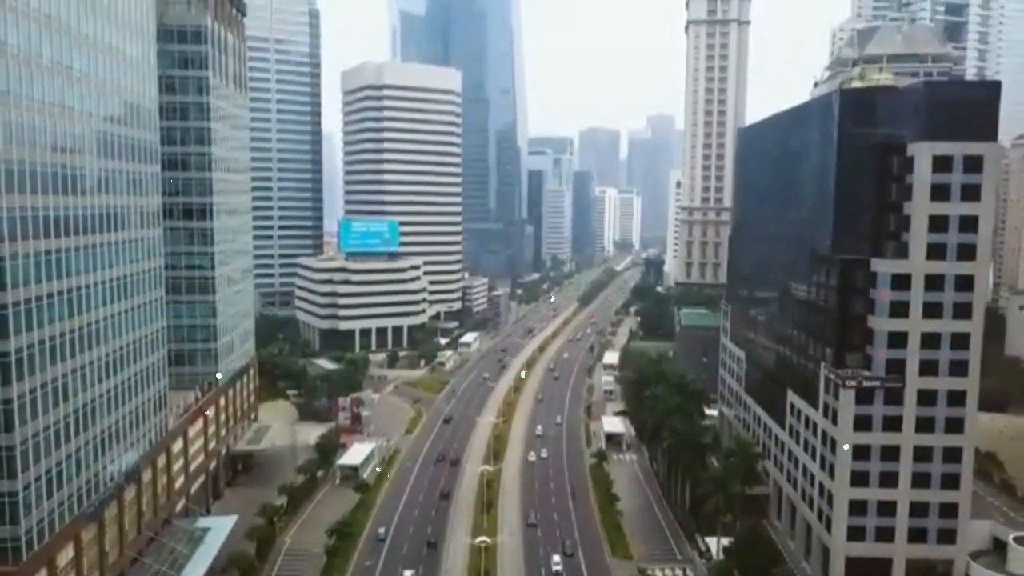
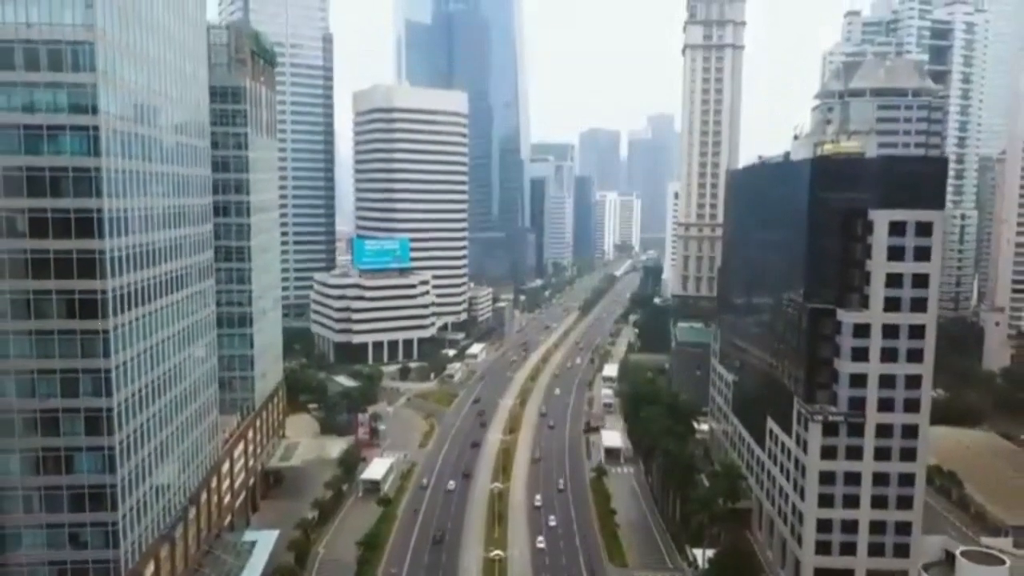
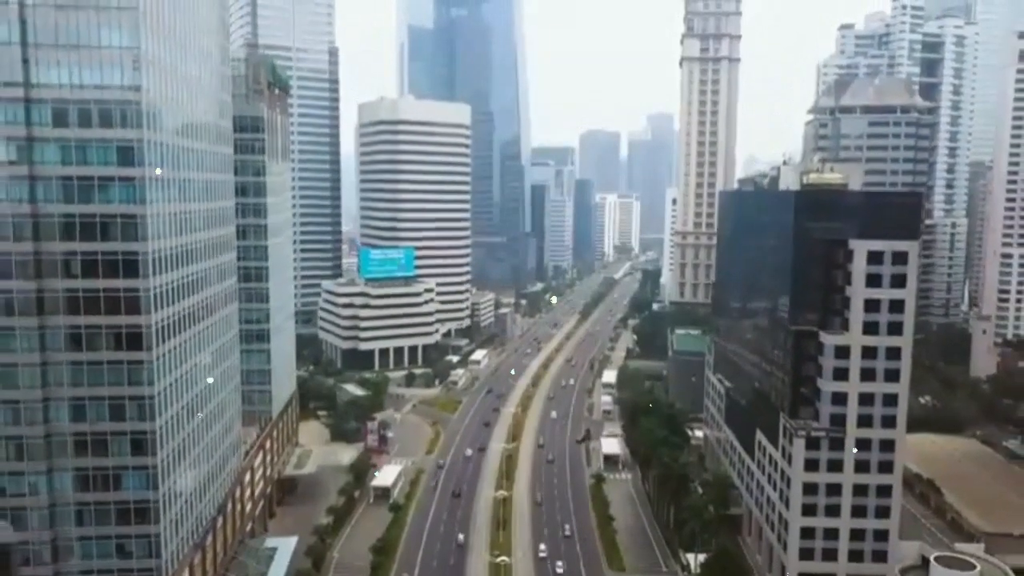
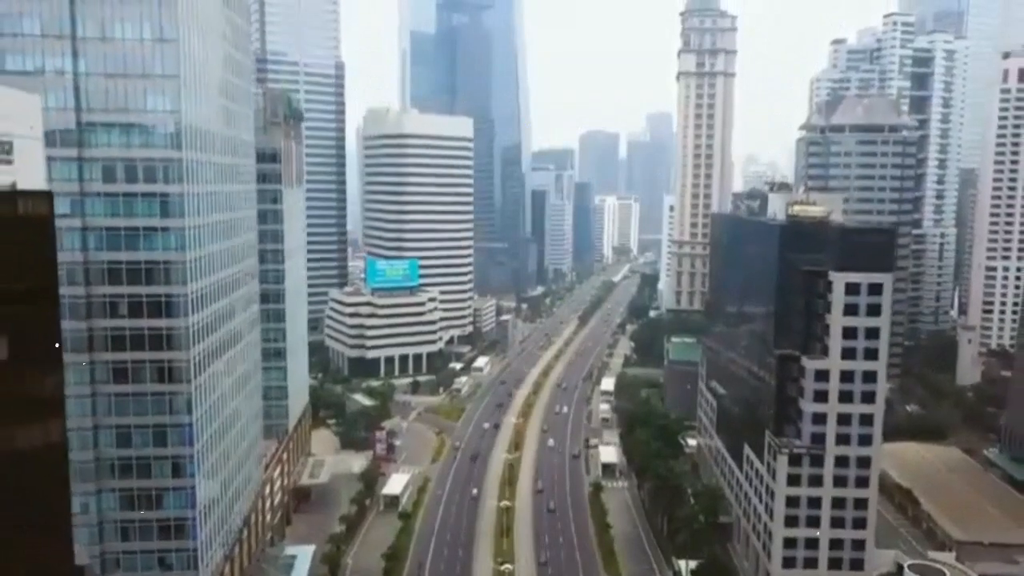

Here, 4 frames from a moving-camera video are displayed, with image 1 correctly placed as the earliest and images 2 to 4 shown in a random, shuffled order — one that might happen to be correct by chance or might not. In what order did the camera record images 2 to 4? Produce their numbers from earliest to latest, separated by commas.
2, 3, 4
